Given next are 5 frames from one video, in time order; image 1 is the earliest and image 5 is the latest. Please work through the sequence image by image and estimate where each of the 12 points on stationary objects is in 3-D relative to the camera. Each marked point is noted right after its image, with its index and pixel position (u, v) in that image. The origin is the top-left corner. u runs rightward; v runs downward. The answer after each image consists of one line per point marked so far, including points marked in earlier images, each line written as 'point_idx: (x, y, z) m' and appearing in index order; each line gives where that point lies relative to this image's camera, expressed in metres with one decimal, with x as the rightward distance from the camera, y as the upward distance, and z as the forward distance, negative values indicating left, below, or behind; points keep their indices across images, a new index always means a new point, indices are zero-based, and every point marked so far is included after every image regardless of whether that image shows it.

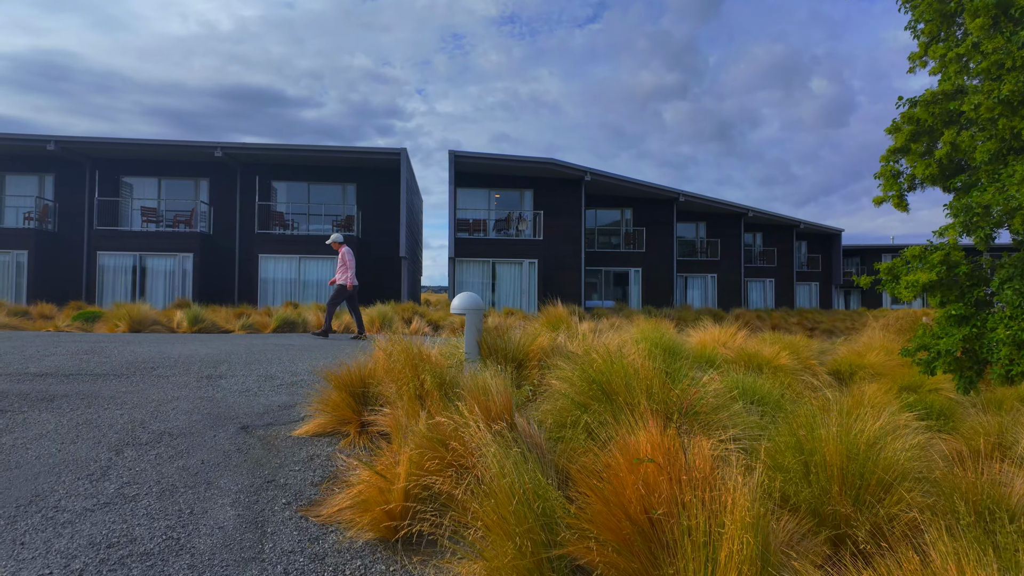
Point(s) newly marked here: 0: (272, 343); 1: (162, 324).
0: (-2.7, -0.6, +6.8) m
1: (-5.3, -0.5, +8.9) m
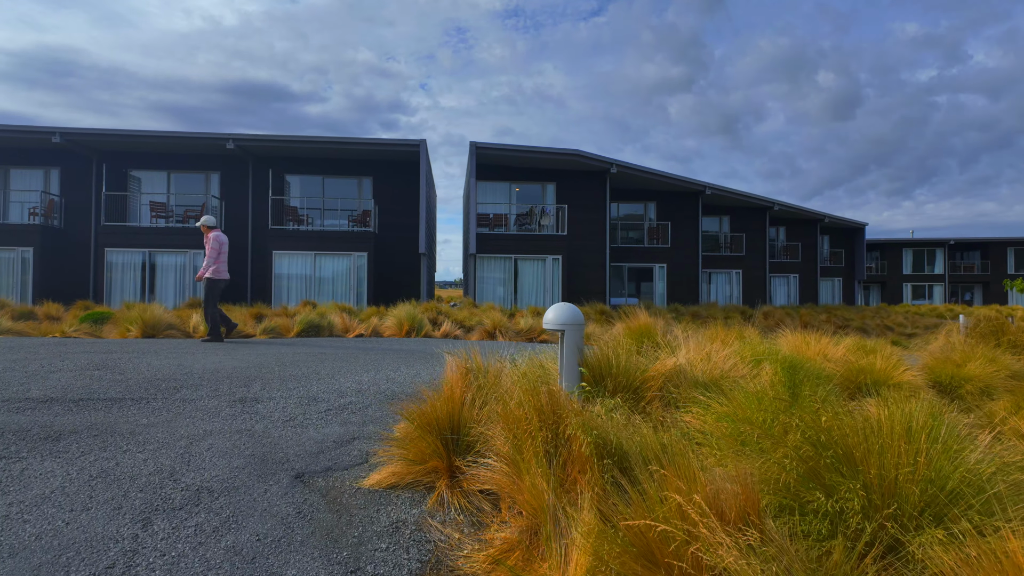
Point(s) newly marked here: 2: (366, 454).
0: (-2.1, -0.7, +6.1) m
1: (-4.7, -0.6, +8.3) m
2: (-0.7, -0.8, +3.0) m
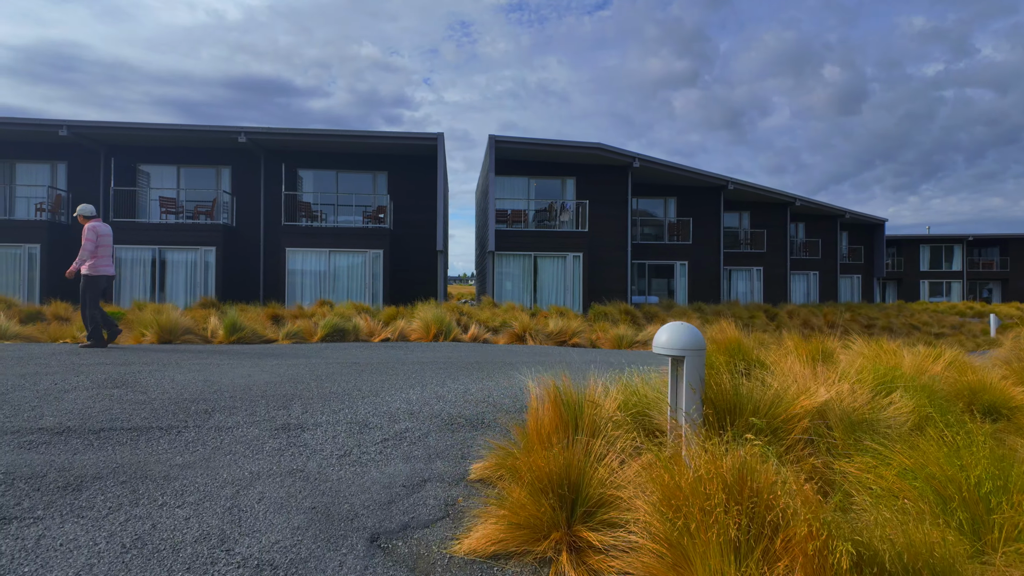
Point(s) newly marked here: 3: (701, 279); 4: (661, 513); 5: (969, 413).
0: (-1.6, -0.7, +5.6) m
1: (-4.2, -0.6, +7.8) m
2: (-0.3, -0.9, +2.5) m
3: (+6.4, +0.3, +19.9) m
4: (+0.4, -0.6, +1.7) m
5: (+2.3, -0.6, +3.0) m
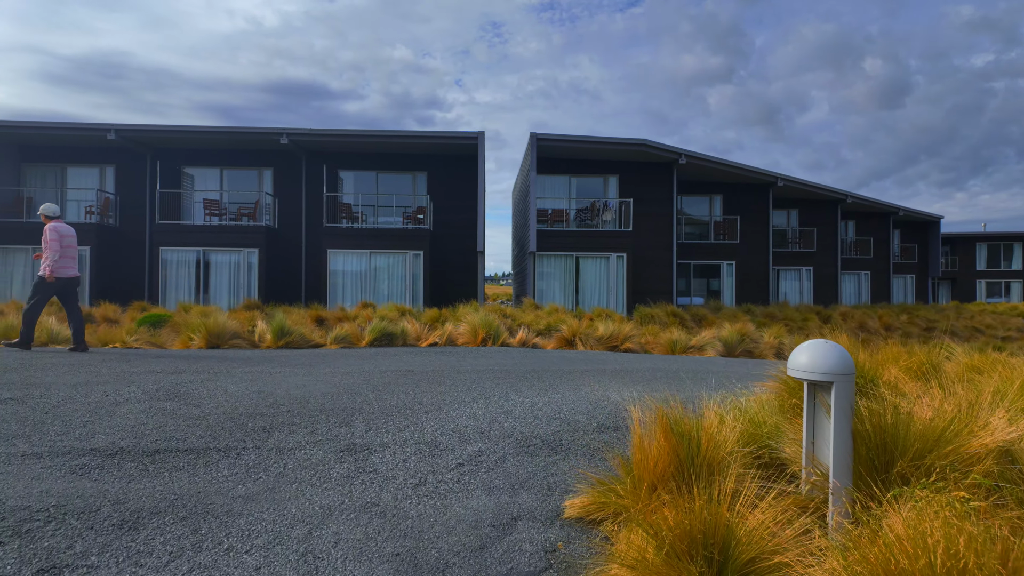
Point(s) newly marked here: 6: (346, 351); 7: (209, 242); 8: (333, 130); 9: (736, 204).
0: (-1.1, -0.8, +5.3) m
1: (-3.5, -0.6, +7.6) m
2: (+0.1, -1.0, +2.1) m
3: (+7.7, +0.3, +19.2) m
4: (+0.8, -0.7, +1.4) m
5: (+2.7, -0.7, +2.5) m
6: (-1.9, -0.7, +6.9) m
7: (-7.7, +1.2, +15.0) m
8: (-4.4, +3.9, +14.6) m
9: (+7.3, +2.8, +19.4) m
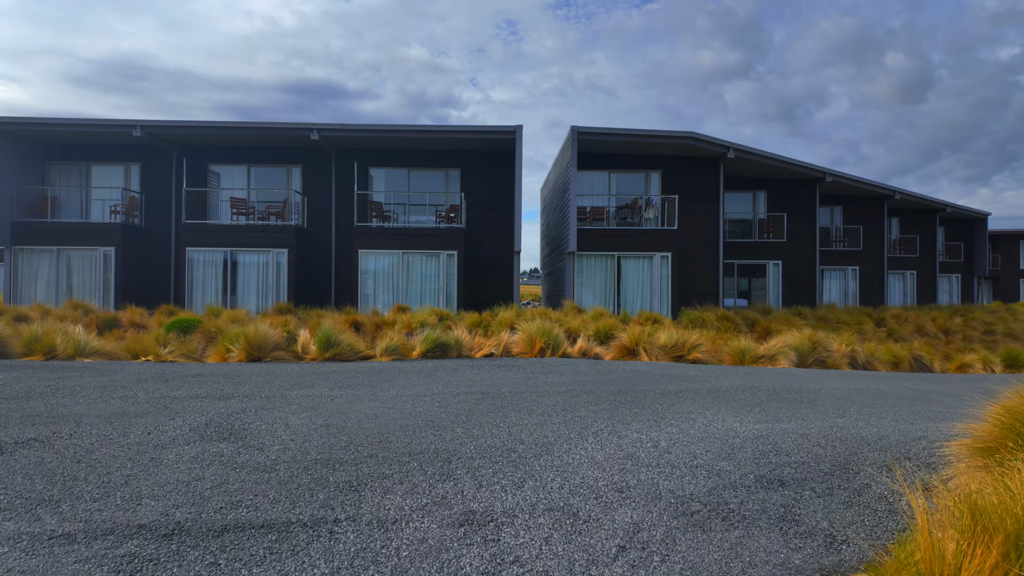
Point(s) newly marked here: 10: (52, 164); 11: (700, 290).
0: (-0.4, -0.8, +4.6) m
1: (-2.7, -0.7, +7.0) m
2: (+0.8, -1.0, +1.4) m
3: (+8.7, +0.2, +18.2) m
4: (+1.4, -0.8, +0.6) m
5: (+3.4, -0.7, +1.7) m
6: (-1.2, -0.8, +6.2) m
7: (-6.7, +1.1, +14.4) m
8: (-3.5, +3.9, +14.0) m
9: (+8.4, +2.7, +18.5) m
10: (-12.0, +3.2, +15.4) m
11: (+5.1, -0.1, +16.0) m
